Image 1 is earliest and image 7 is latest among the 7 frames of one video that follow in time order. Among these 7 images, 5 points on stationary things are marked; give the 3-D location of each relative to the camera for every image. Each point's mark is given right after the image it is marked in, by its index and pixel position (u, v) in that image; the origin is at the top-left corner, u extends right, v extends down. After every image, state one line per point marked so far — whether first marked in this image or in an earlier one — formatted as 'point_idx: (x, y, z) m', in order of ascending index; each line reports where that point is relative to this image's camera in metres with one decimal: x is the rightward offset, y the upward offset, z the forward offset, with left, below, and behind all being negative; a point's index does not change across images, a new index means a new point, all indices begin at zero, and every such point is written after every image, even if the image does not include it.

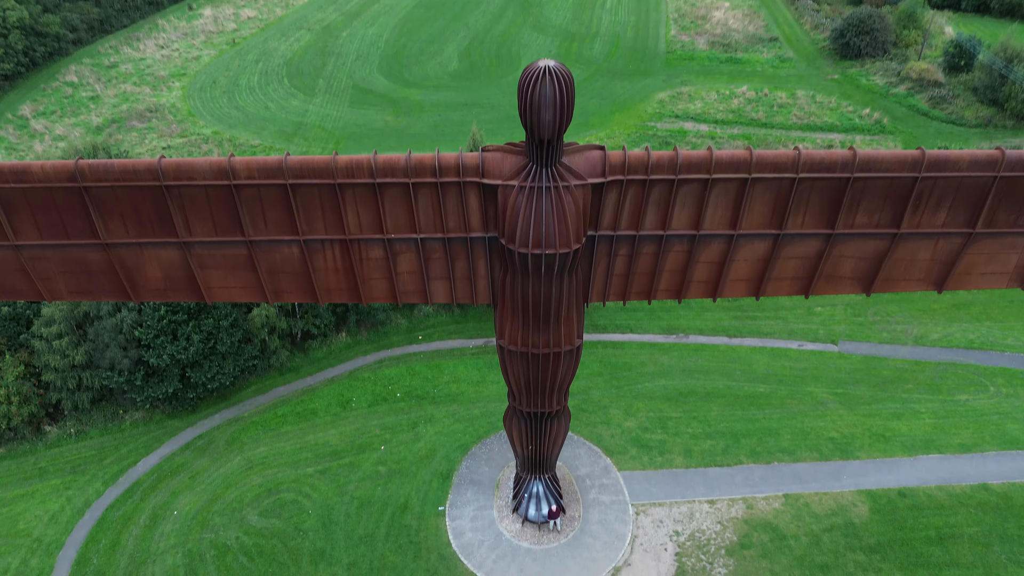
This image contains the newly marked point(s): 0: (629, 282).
0: (+3.6, +0.1, +17.3) m
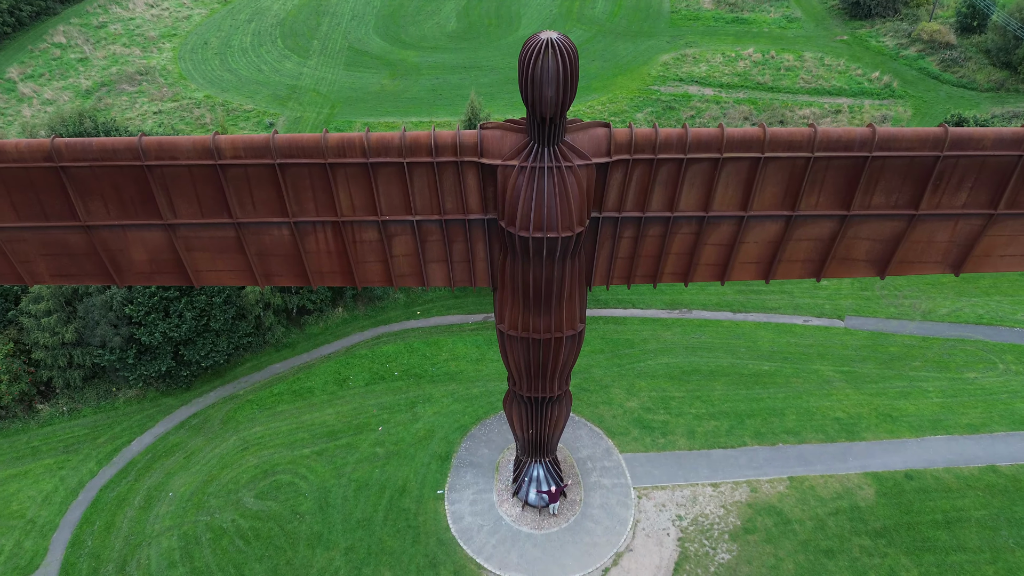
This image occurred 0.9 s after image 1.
0: (+3.6, +0.7, +16.5) m
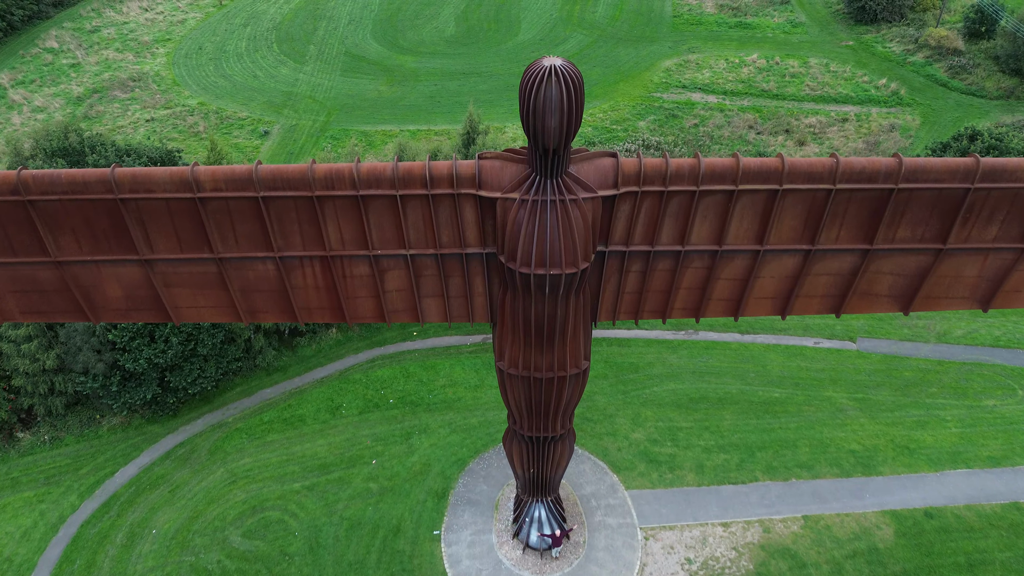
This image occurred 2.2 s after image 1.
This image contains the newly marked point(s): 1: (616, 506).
0: (+3.6, -0.3, +15.5) m
1: (+3.7, -7.8, +19.8) m
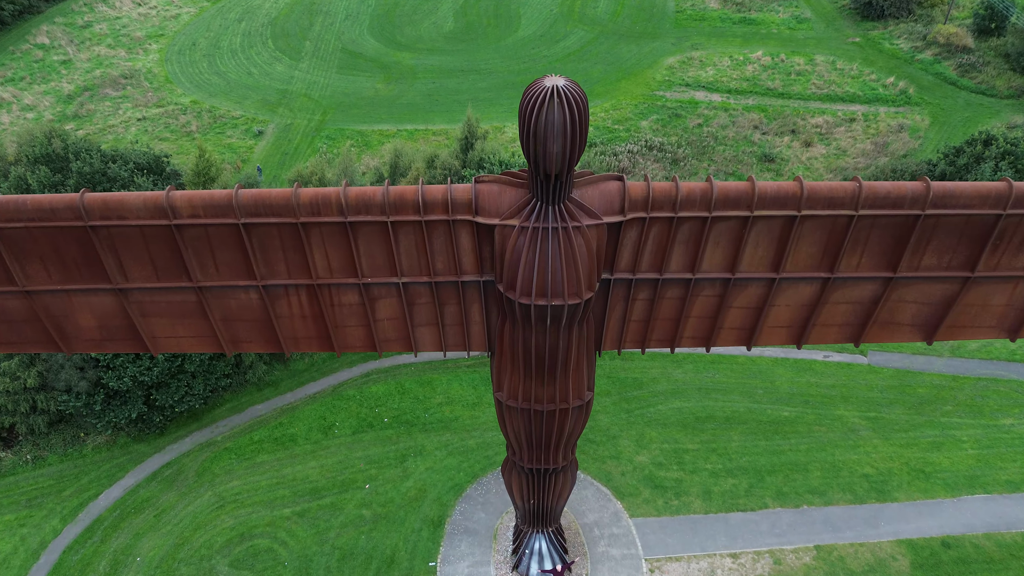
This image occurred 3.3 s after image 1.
0: (+3.5, -1.1, +14.6) m
1: (+3.7, -8.4, +18.9) m
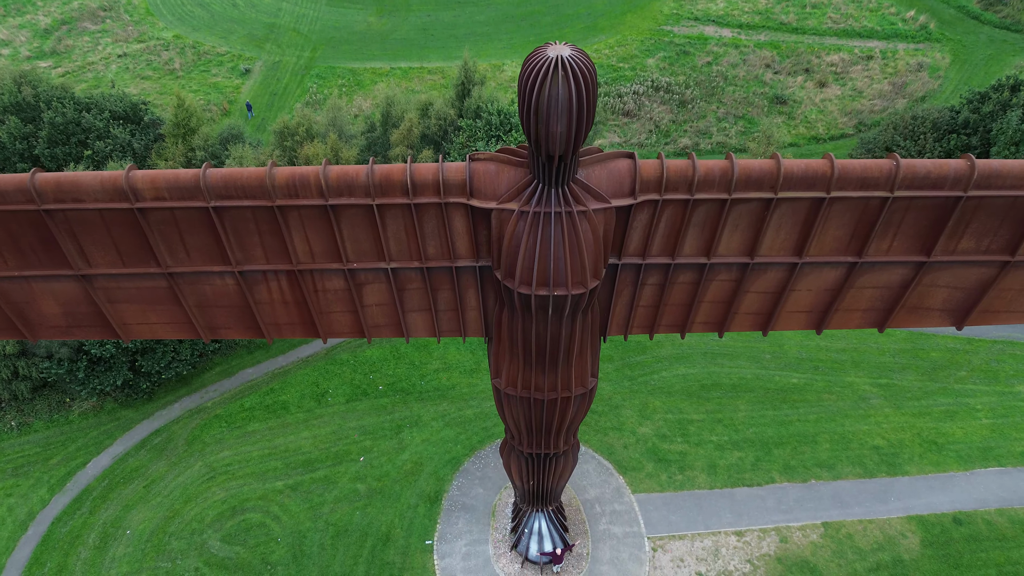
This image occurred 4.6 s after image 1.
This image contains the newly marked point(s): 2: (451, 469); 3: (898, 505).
0: (+3.5, -0.5, +13.2) m
1: (+3.6, -7.4, +18.4) m
2: (-2.2, -6.4, +19.9) m
3: (+13.0, -7.3, +18.8) m
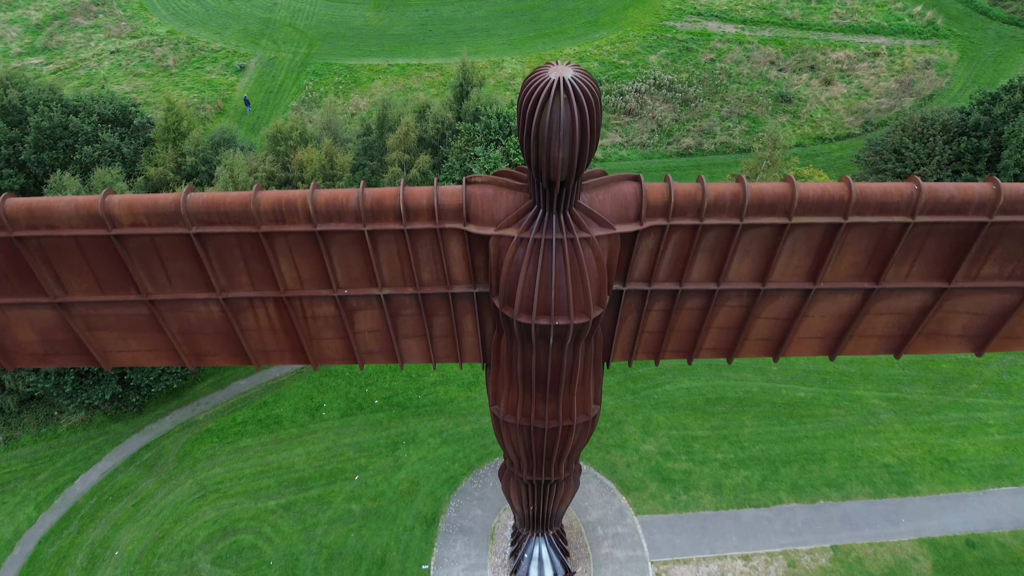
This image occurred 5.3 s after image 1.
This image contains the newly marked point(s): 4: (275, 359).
0: (+3.5, -1.1, +12.6) m
1: (+3.6, -7.9, +17.8) m
2: (-2.2, -6.9, +19.3) m
3: (+13.0, -7.8, +18.2) m
4: (-5.5, -1.5, +12.7) m
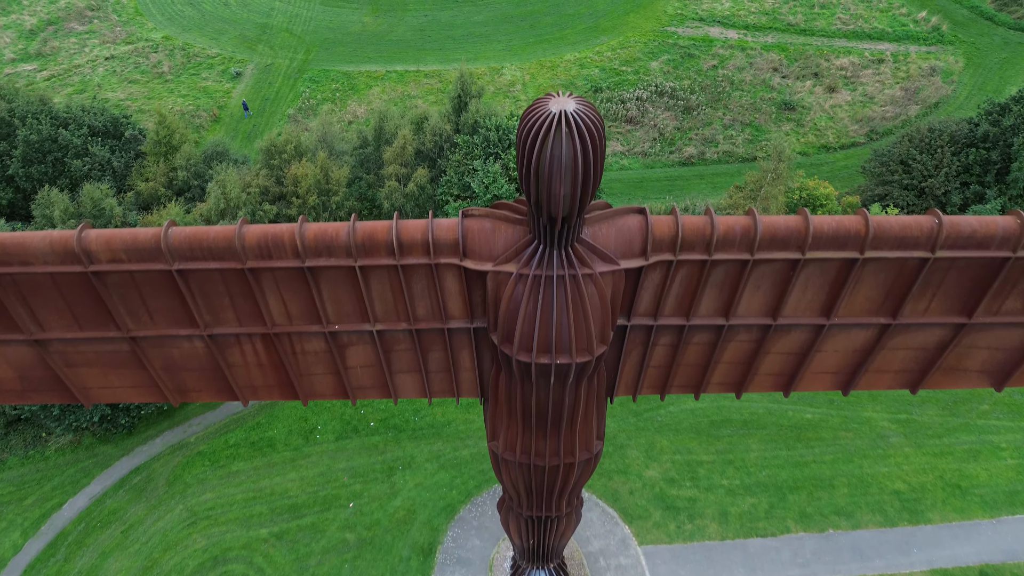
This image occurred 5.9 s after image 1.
0: (+3.5, -1.8, +12.1) m
1: (+3.6, -8.6, +17.2) m
2: (-2.2, -7.6, +18.8) m
3: (+13.0, -8.5, +17.6) m
4: (-5.5, -2.2, +12.2) m
